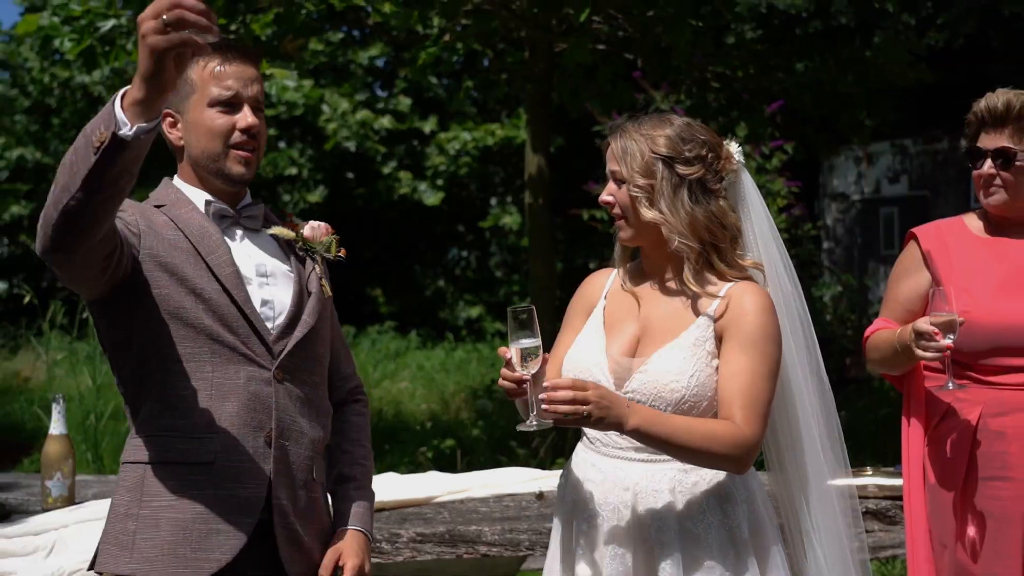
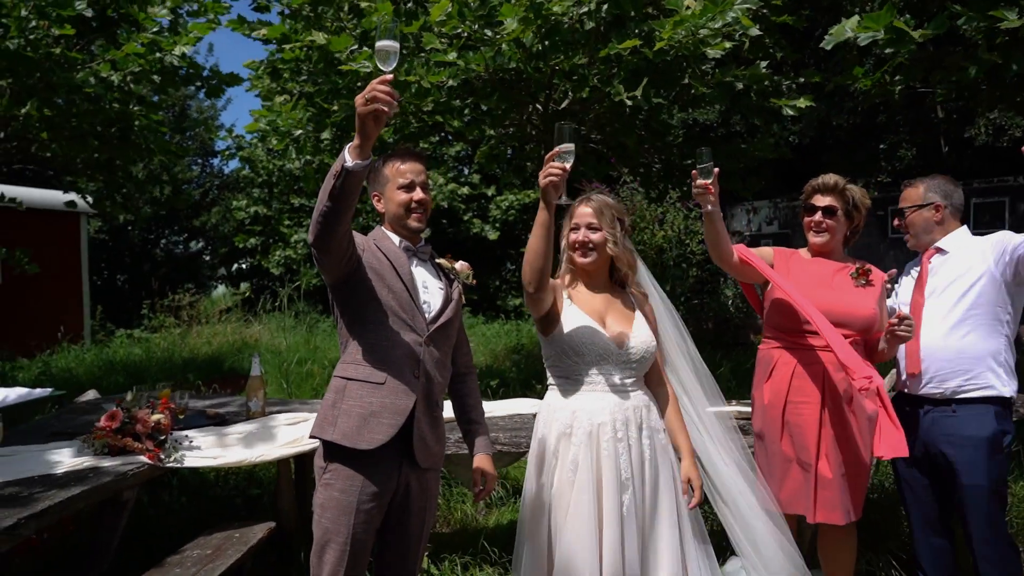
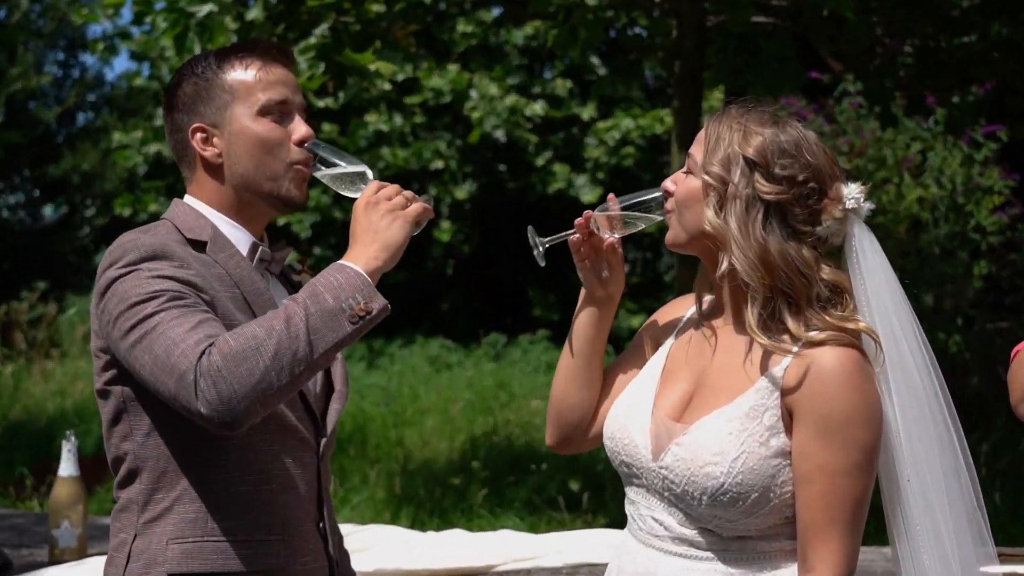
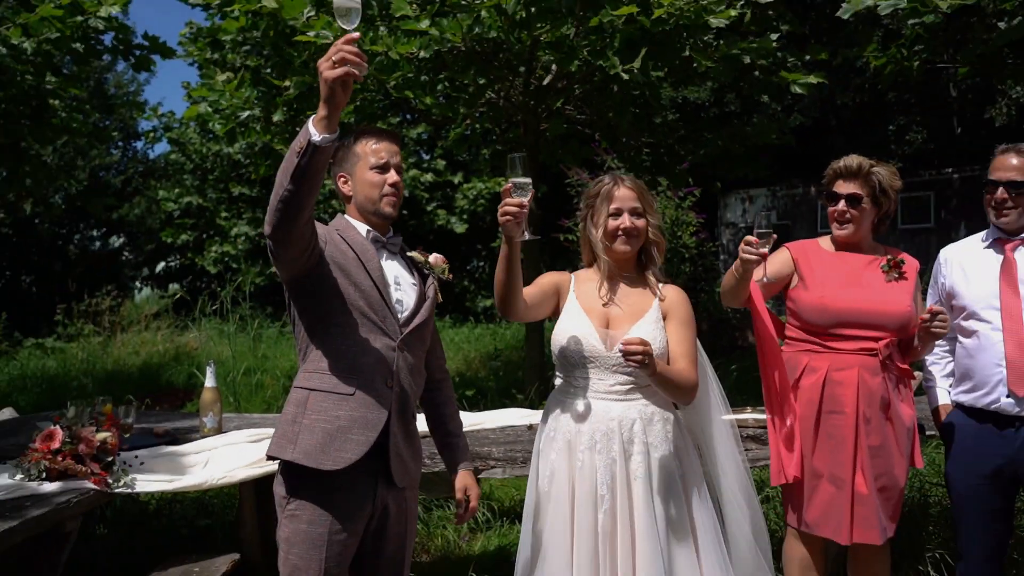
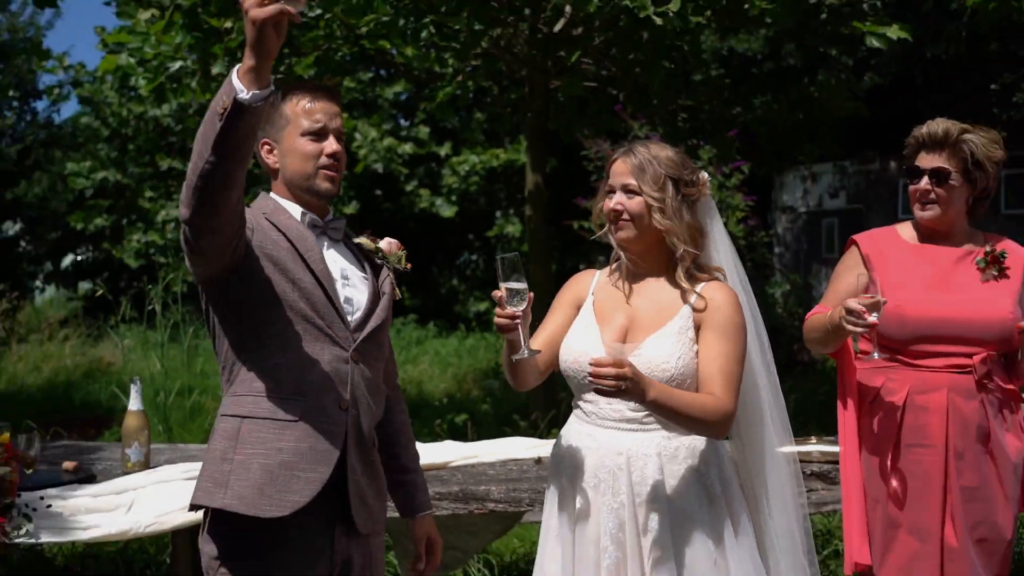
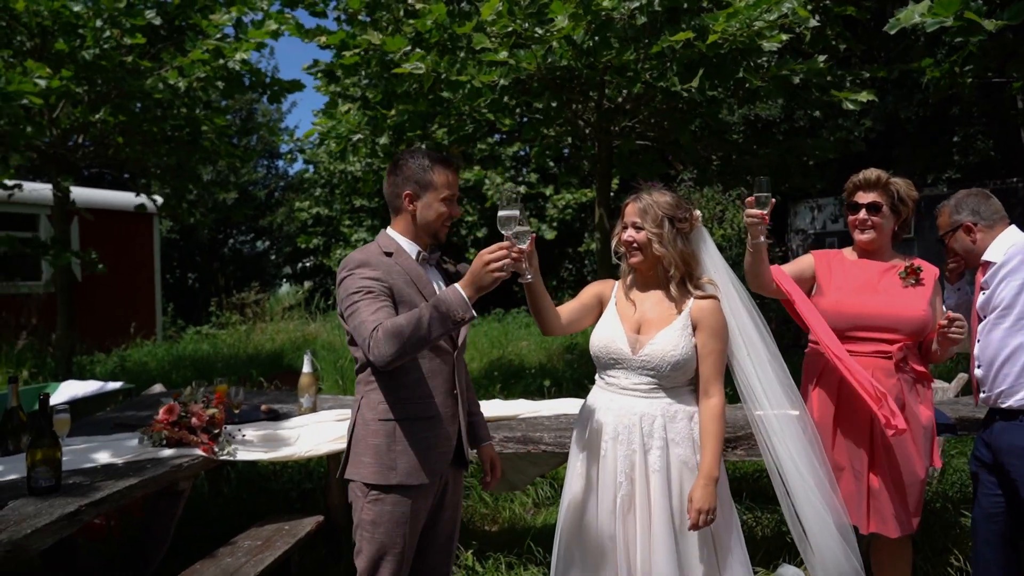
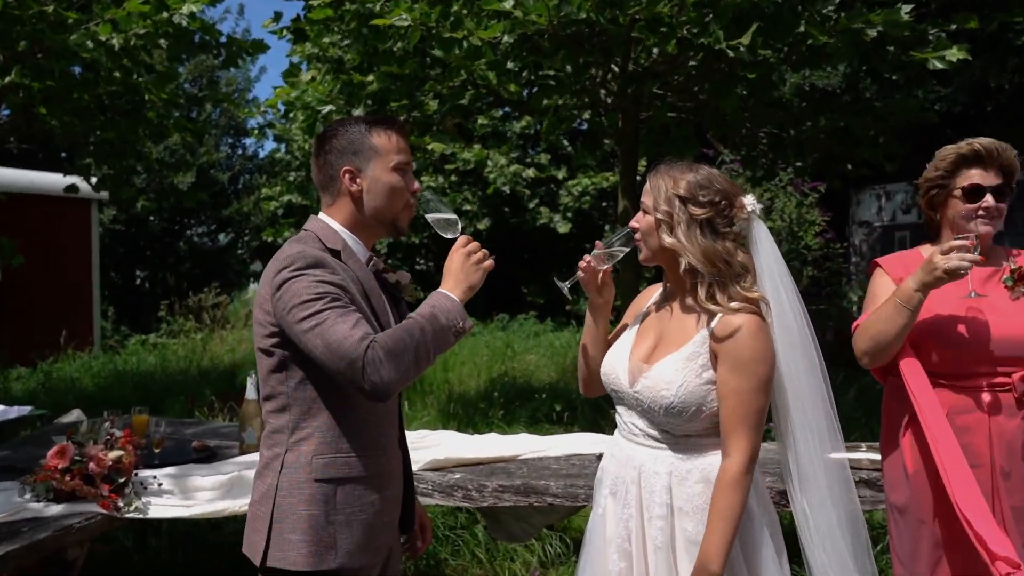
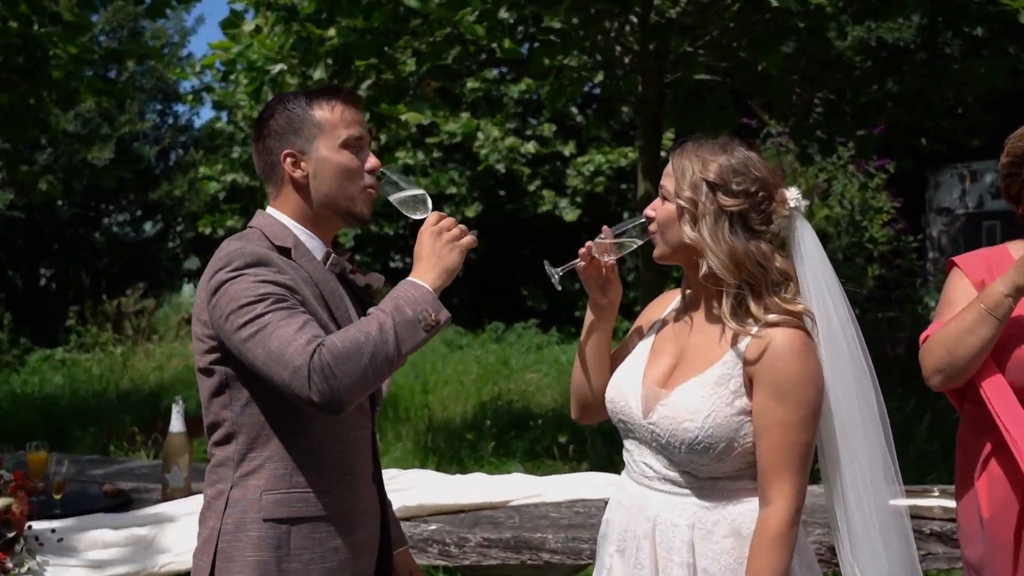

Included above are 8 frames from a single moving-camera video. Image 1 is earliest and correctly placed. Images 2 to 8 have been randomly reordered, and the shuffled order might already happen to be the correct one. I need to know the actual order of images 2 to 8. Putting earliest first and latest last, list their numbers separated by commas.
5, 4, 2, 6, 7, 8, 3
